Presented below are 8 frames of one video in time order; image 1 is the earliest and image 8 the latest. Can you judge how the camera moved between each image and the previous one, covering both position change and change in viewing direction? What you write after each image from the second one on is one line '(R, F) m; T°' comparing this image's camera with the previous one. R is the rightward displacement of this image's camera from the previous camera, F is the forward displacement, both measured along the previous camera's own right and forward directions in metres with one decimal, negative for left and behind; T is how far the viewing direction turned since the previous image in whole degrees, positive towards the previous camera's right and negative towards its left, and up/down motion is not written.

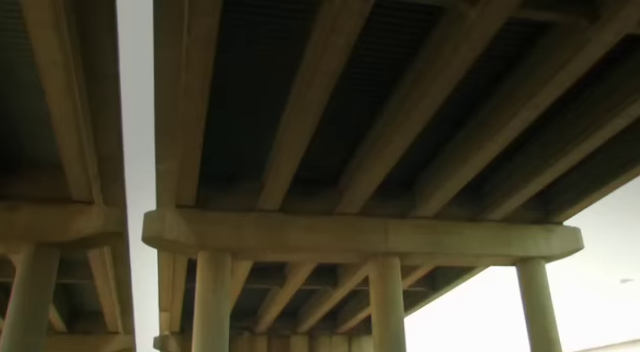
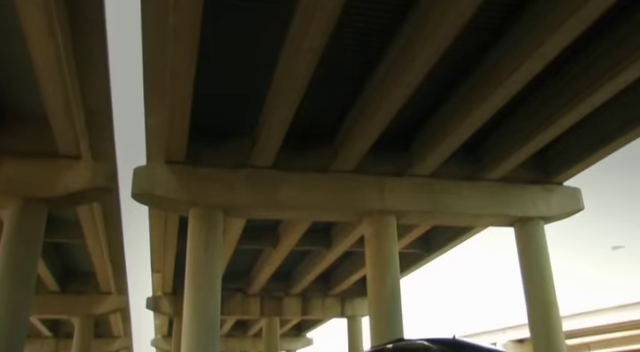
(0.0, +0.5) m; +1°
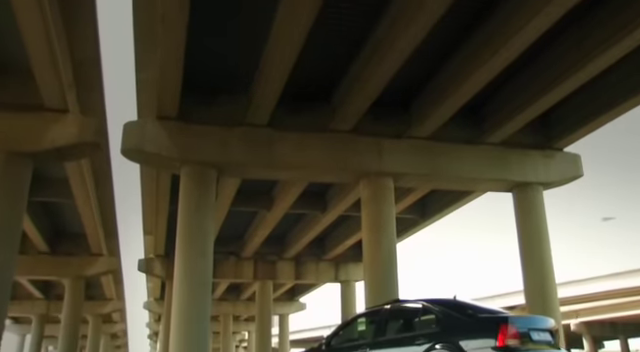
(0.0, +0.4) m; +1°
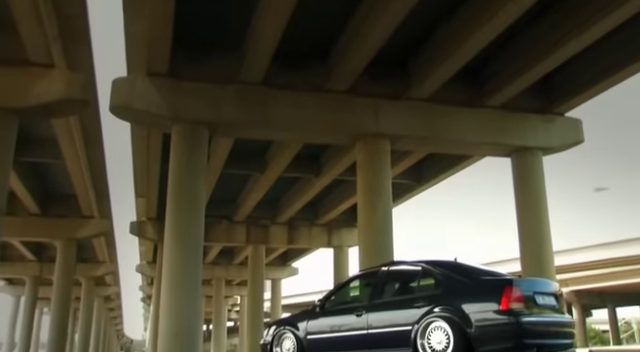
(0.0, +0.4) m; +1°
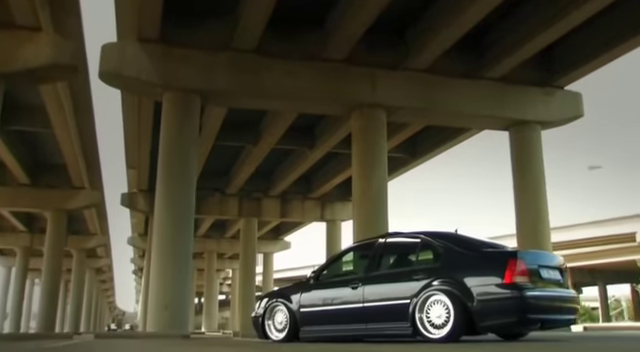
(0.0, +0.3) m; +1°
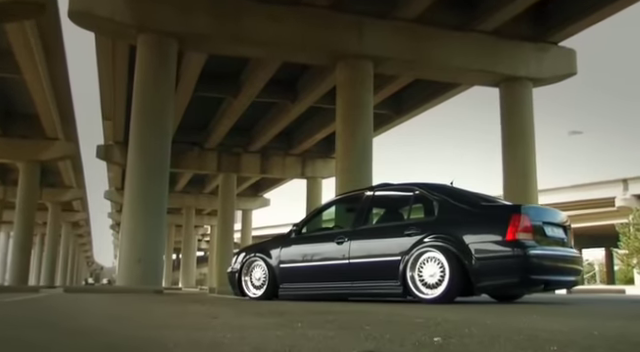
(0.0, +0.6) m; +2°
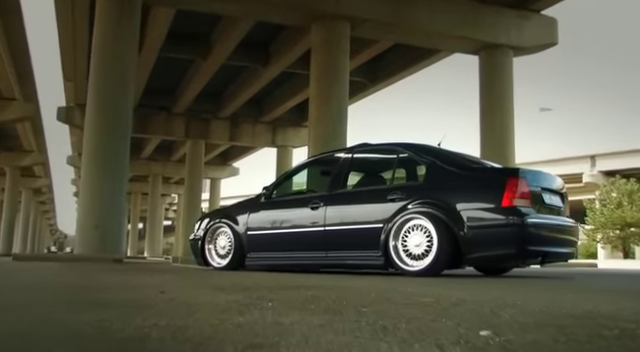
(0.0, +0.6) m; +3°
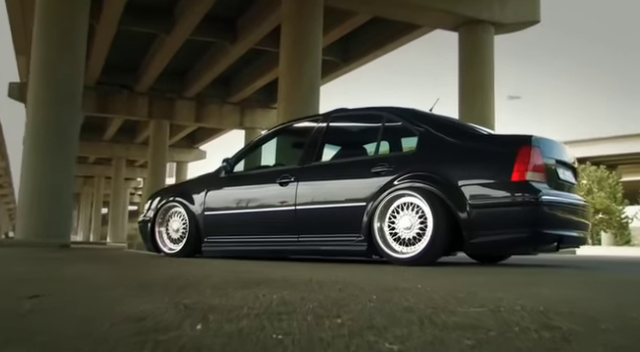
(0.0, +0.9) m; +3°
